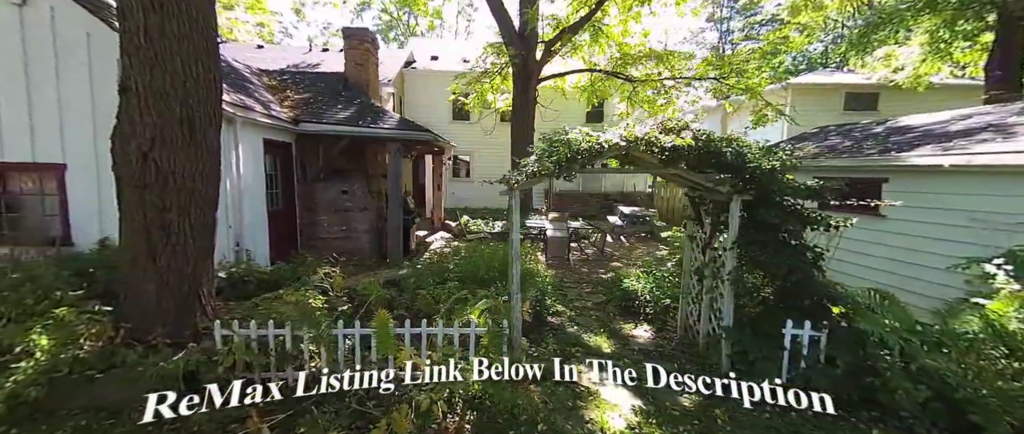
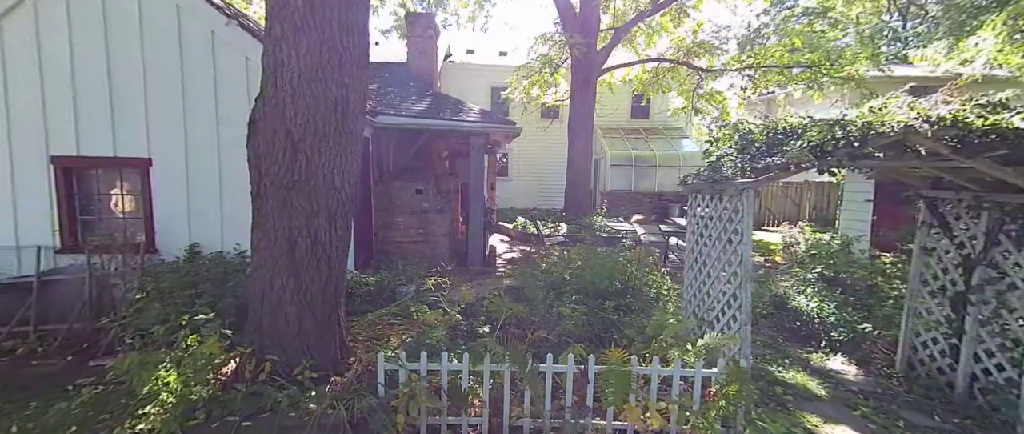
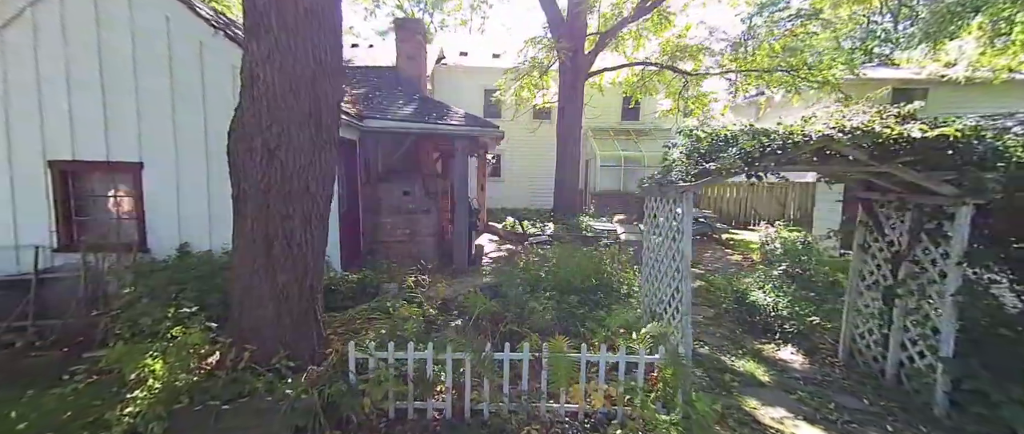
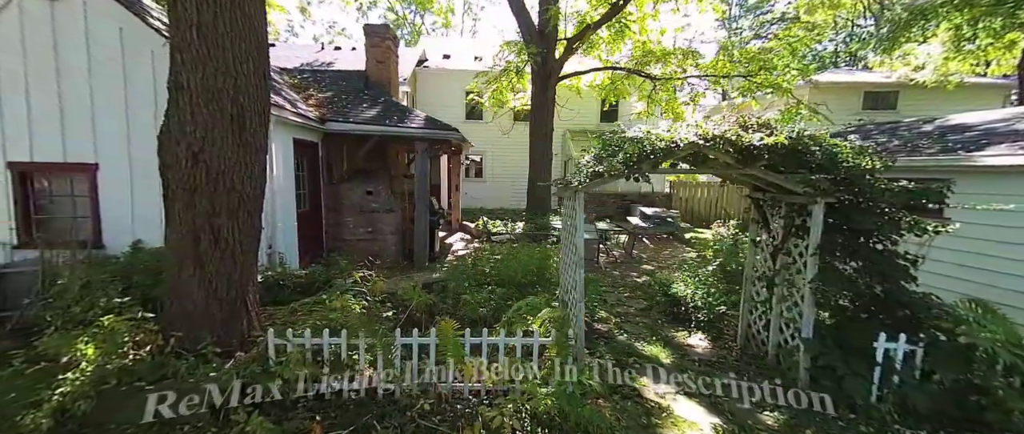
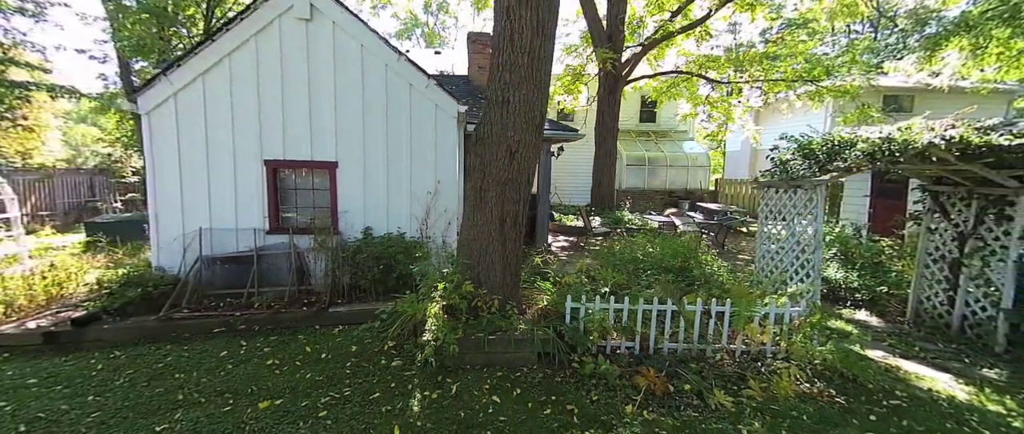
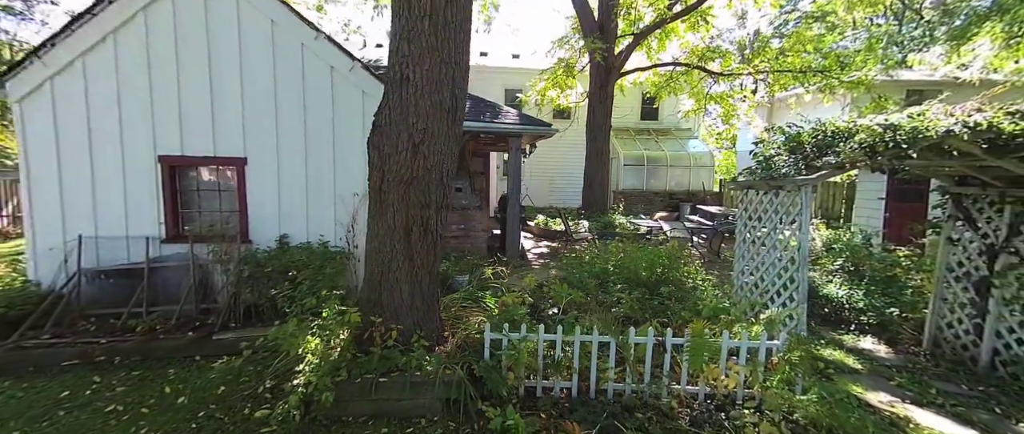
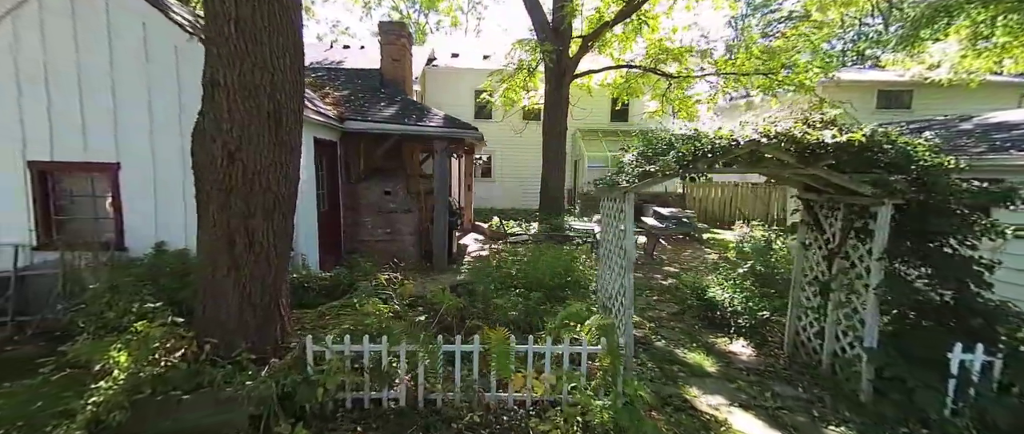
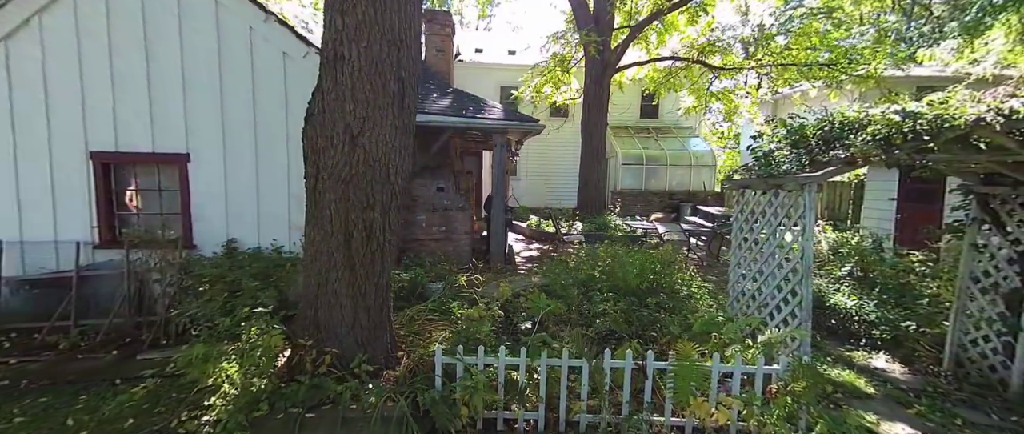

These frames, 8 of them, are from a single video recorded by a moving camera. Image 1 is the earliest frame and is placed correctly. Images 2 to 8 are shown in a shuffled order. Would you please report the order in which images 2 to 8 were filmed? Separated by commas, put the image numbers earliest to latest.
4, 7, 3, 2, 8, 6, 5
